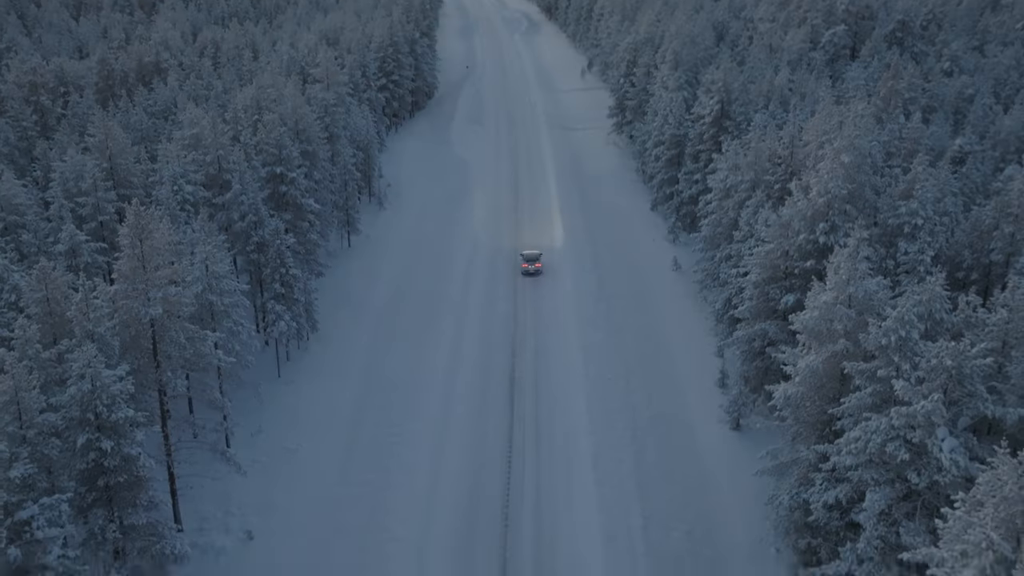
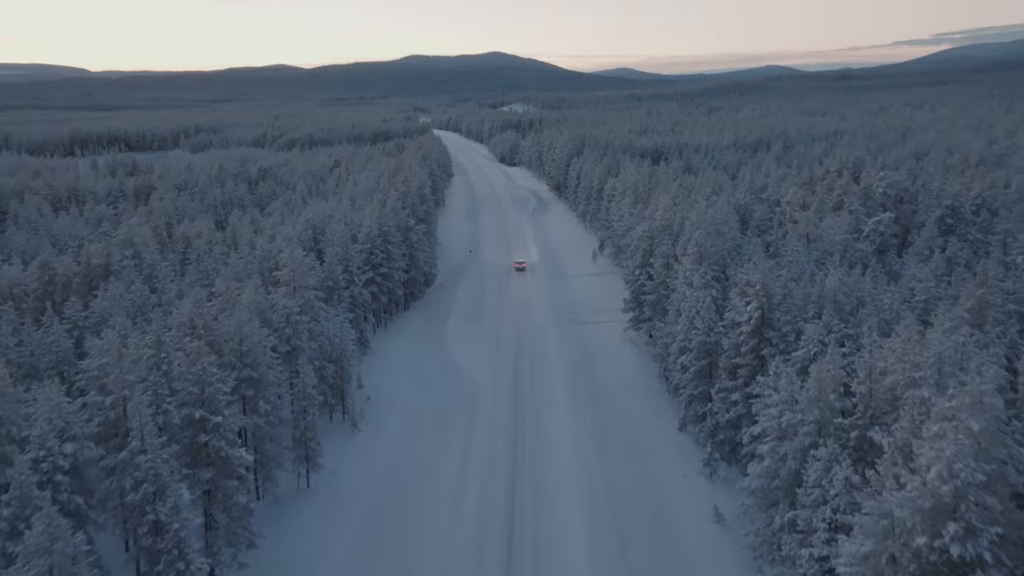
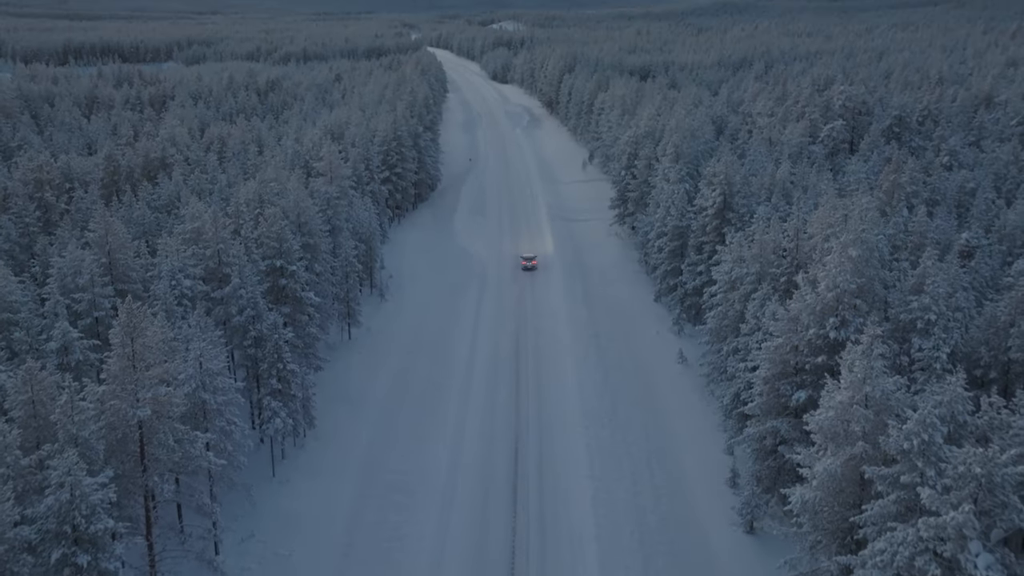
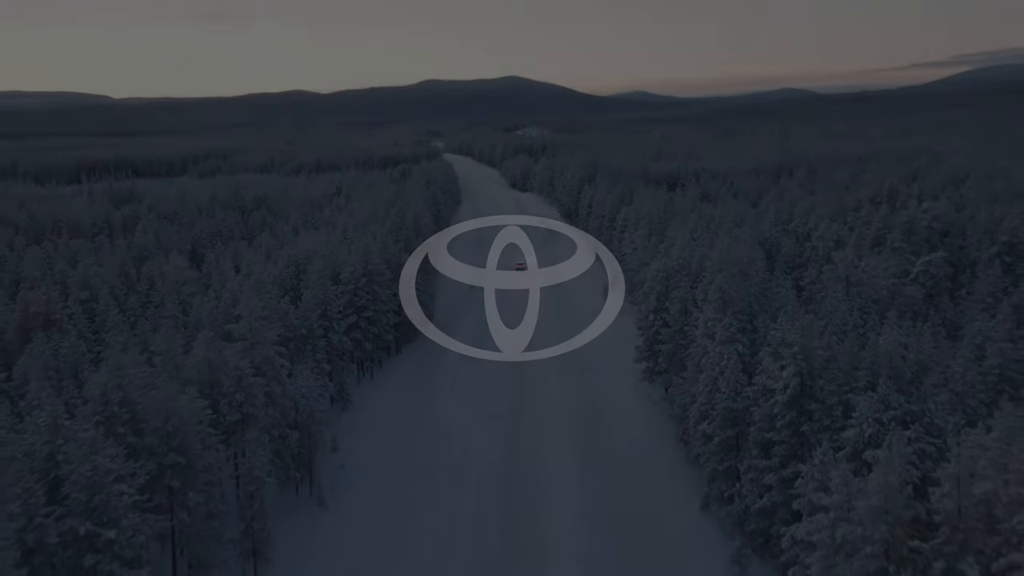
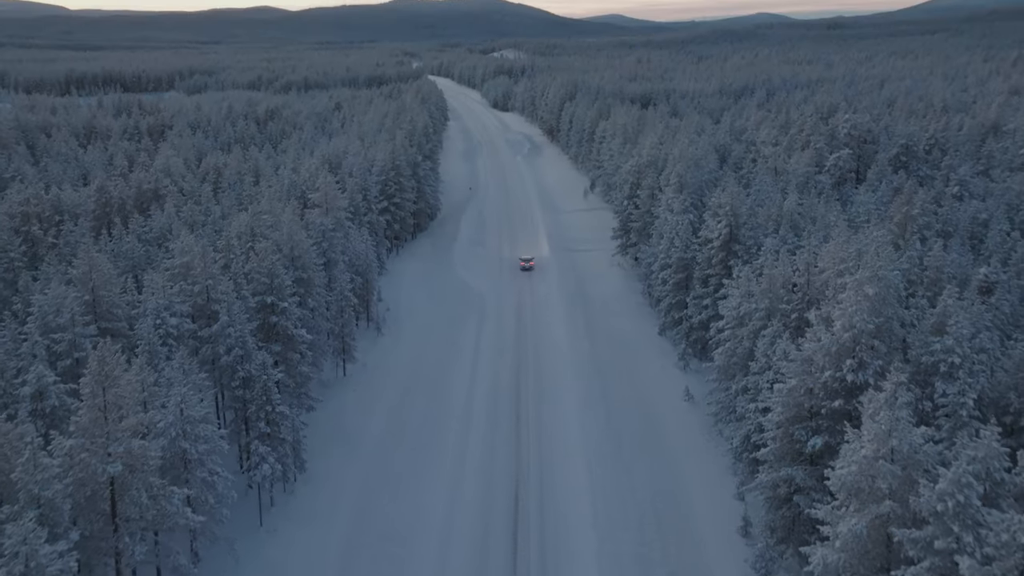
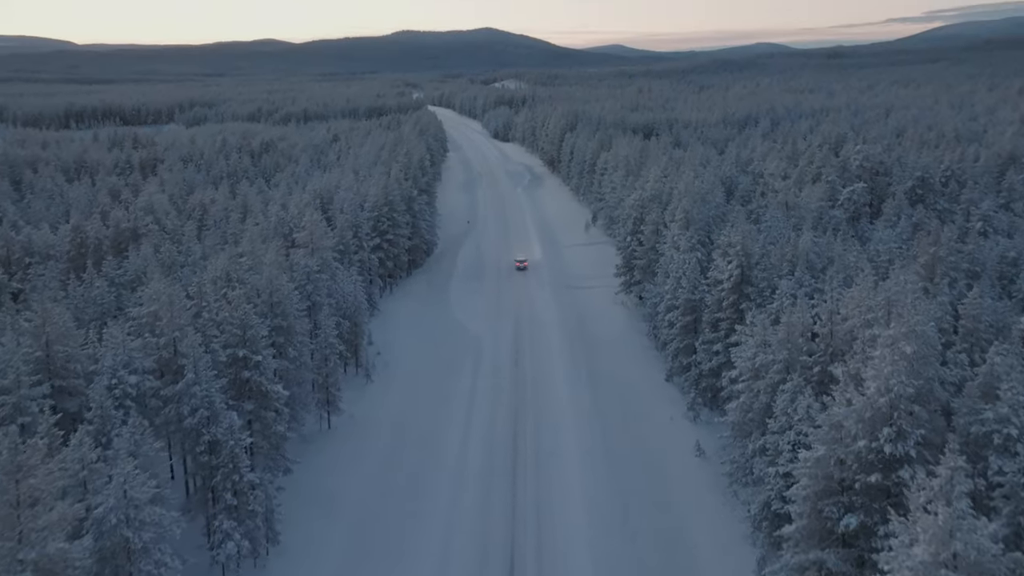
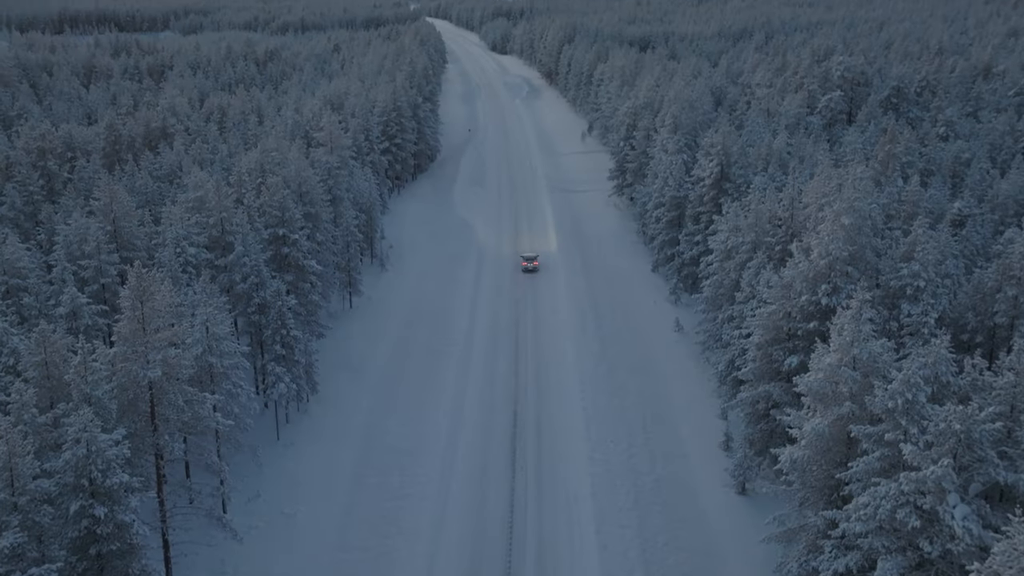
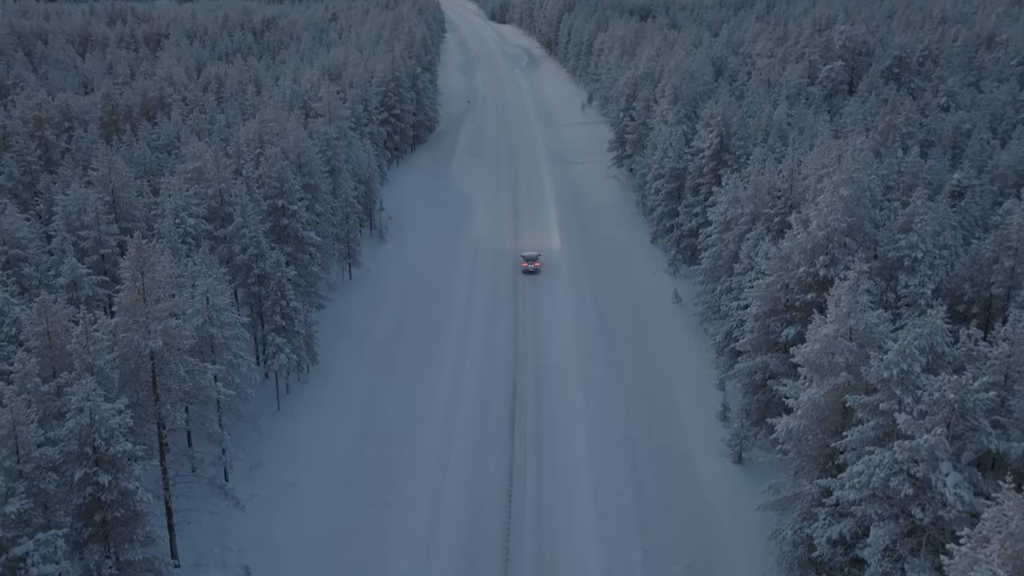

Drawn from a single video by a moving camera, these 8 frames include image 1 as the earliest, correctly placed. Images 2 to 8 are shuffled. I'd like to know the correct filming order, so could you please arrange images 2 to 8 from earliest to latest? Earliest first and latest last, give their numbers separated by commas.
8, 7, 3, 5, 6, 2, 4
